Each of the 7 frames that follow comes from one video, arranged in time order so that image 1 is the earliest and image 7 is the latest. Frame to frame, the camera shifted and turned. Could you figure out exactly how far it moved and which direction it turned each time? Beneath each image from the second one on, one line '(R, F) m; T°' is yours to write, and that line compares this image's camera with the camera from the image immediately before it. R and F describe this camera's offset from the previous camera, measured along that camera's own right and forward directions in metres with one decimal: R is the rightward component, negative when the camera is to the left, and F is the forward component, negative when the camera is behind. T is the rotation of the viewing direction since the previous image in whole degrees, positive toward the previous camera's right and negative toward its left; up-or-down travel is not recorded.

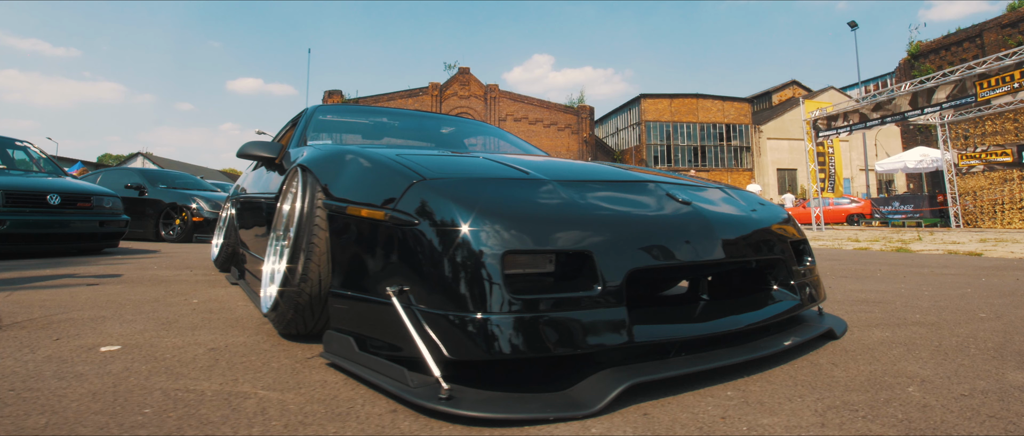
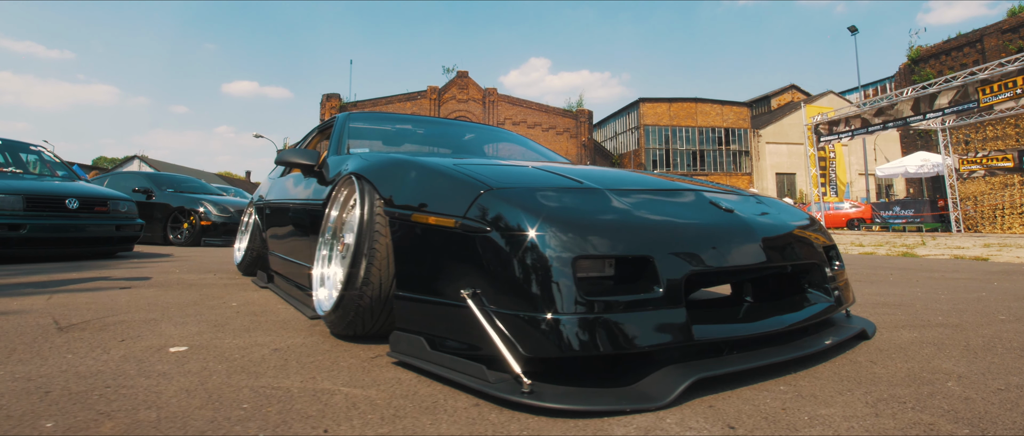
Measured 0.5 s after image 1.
(-0.2, -0.1) m; 0°
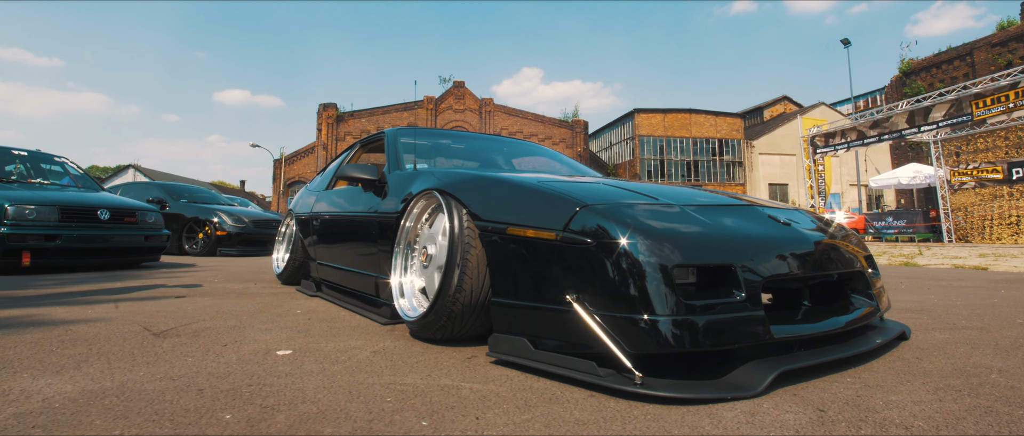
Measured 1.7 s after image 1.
(-0.3, -0.2) m; +1°
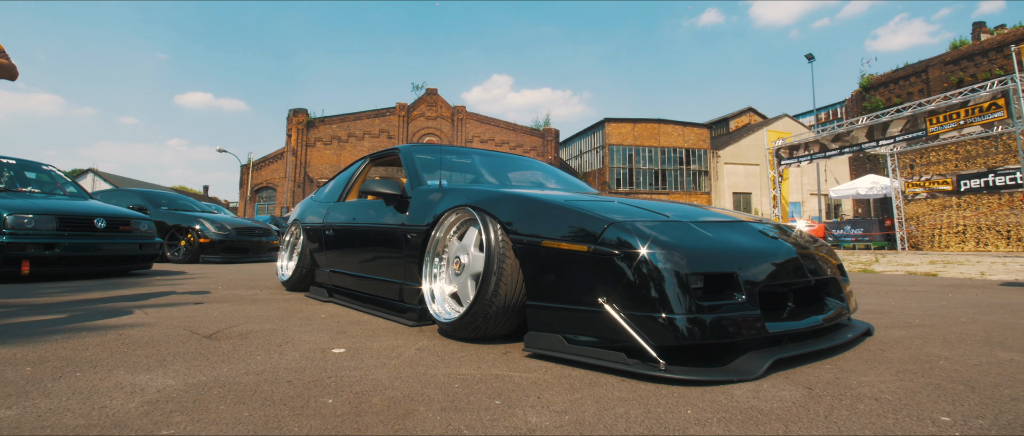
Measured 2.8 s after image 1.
(-0.2, -0.3) m; +3°
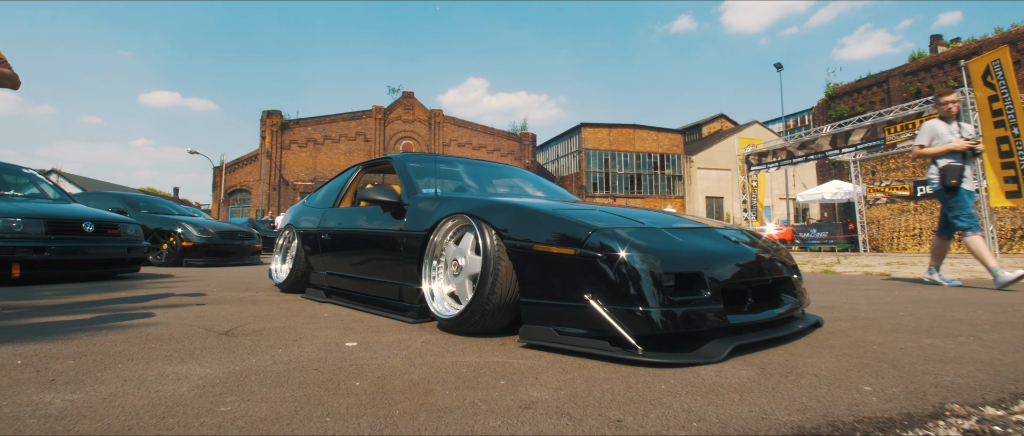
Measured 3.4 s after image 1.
(-0.1, -0.2) m; +2°
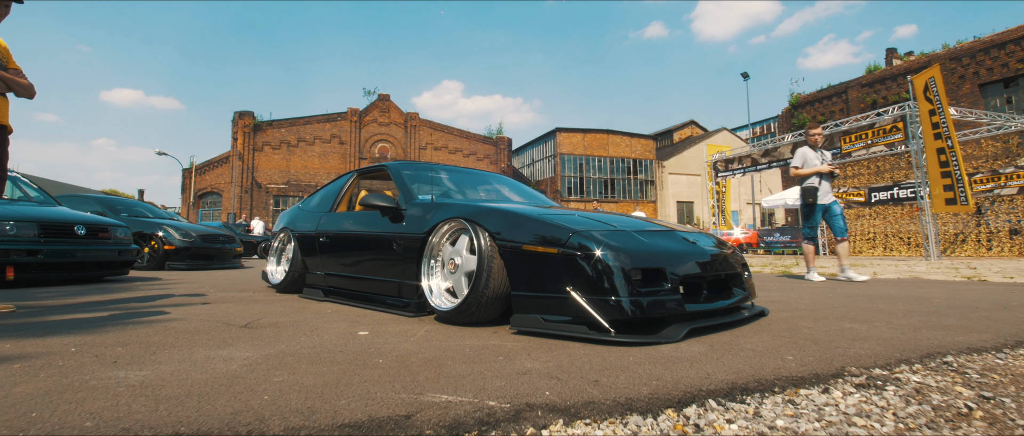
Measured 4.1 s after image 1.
(-0.1, -0.4) m; +3°
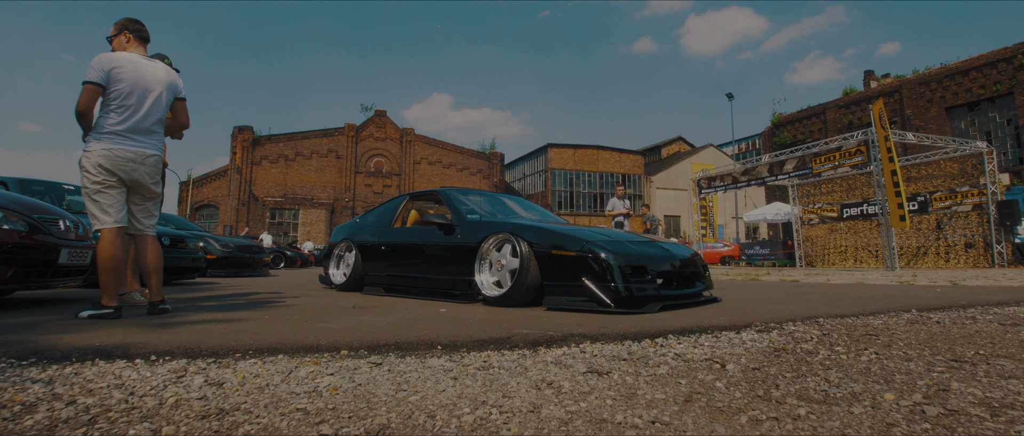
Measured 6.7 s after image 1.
(-0.3, -1.2) m; +1°
